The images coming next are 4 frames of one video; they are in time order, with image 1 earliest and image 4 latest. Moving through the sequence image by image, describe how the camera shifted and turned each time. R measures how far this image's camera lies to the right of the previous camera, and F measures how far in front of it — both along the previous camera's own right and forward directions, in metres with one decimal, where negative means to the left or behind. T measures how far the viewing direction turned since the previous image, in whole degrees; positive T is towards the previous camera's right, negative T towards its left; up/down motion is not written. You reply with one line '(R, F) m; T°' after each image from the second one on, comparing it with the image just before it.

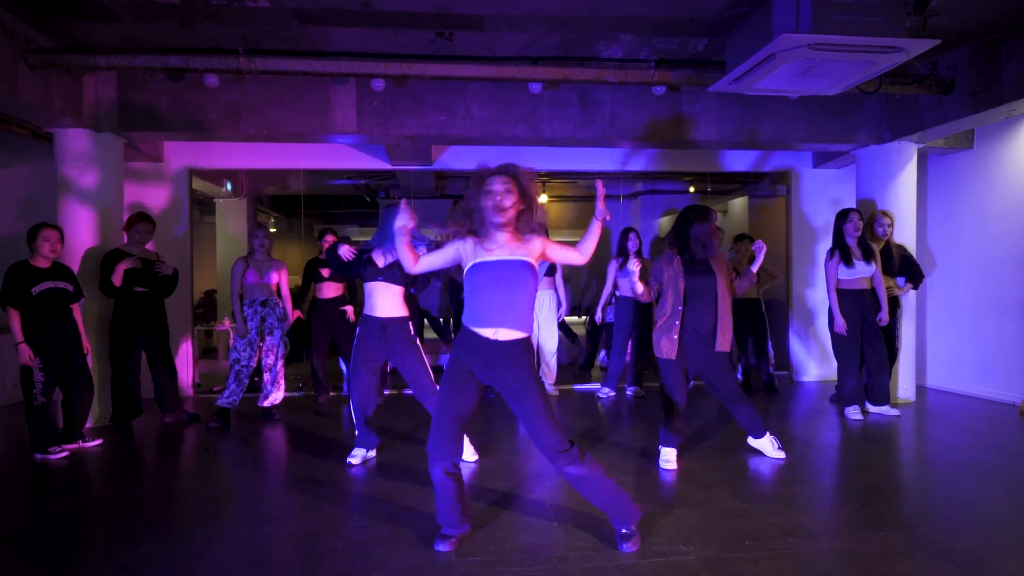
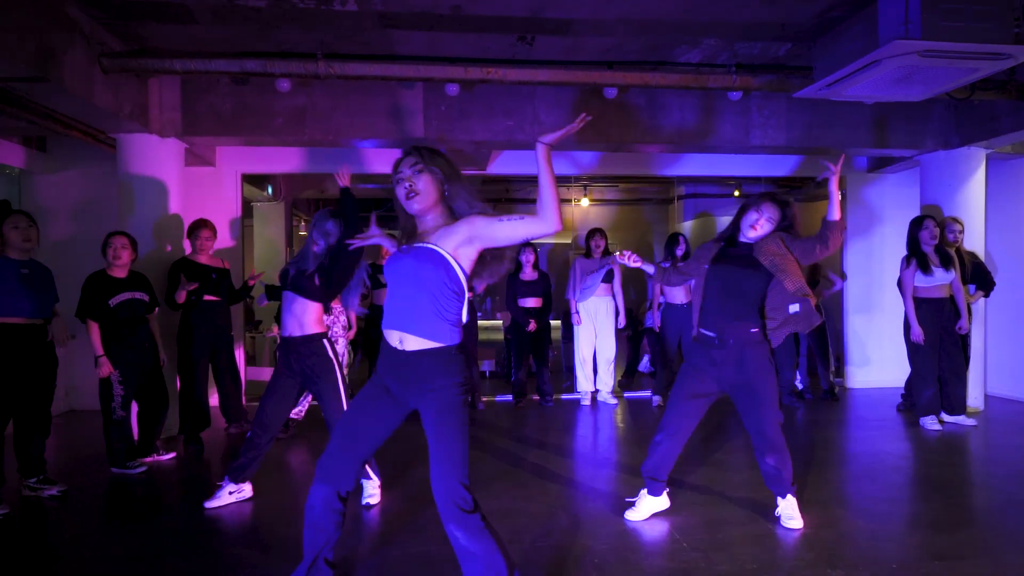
(-0.7, +0.1) m; 0°
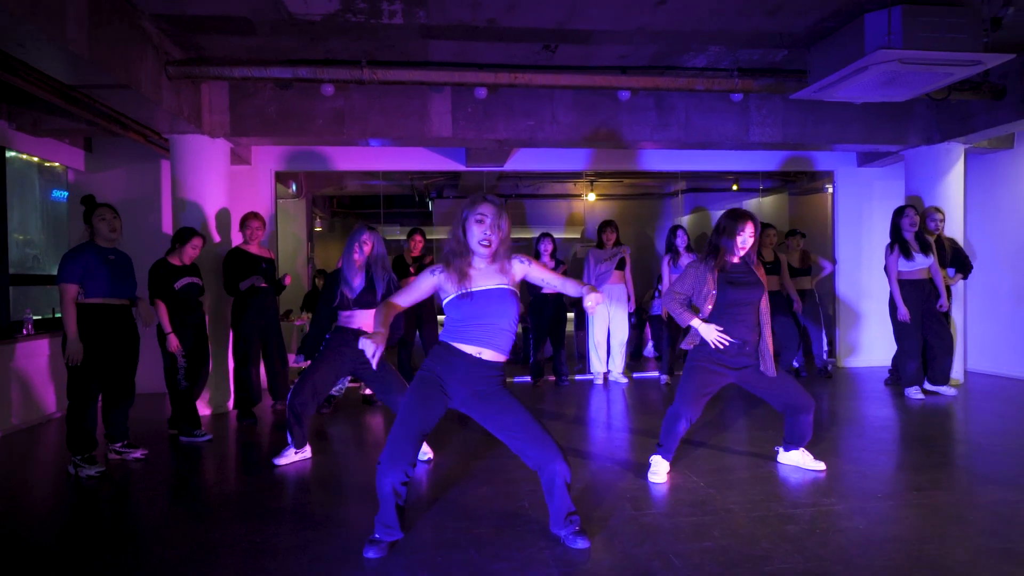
(-0.3, -0.5) m; +1°
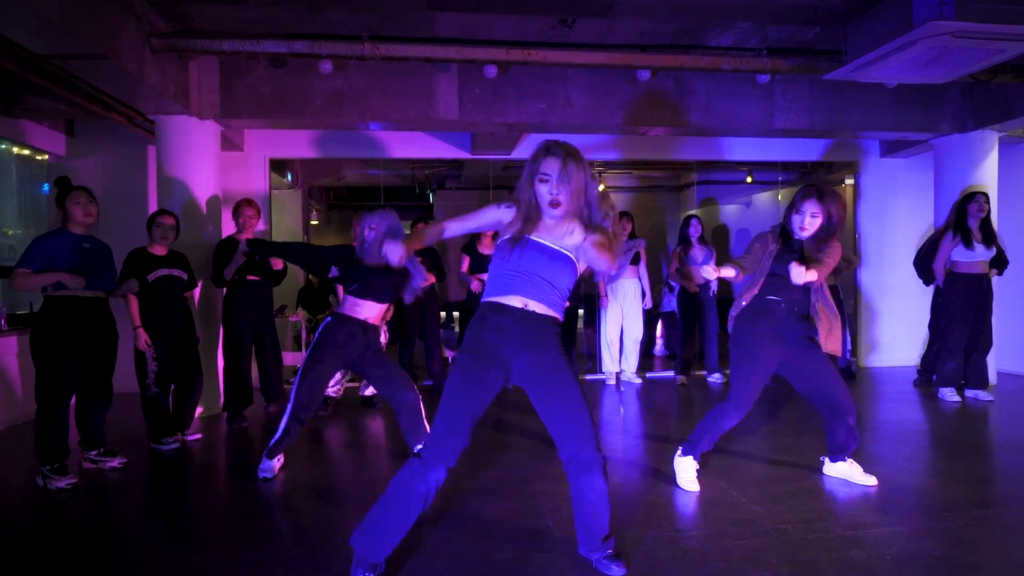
(-0.1, +0.4) m; 0°
